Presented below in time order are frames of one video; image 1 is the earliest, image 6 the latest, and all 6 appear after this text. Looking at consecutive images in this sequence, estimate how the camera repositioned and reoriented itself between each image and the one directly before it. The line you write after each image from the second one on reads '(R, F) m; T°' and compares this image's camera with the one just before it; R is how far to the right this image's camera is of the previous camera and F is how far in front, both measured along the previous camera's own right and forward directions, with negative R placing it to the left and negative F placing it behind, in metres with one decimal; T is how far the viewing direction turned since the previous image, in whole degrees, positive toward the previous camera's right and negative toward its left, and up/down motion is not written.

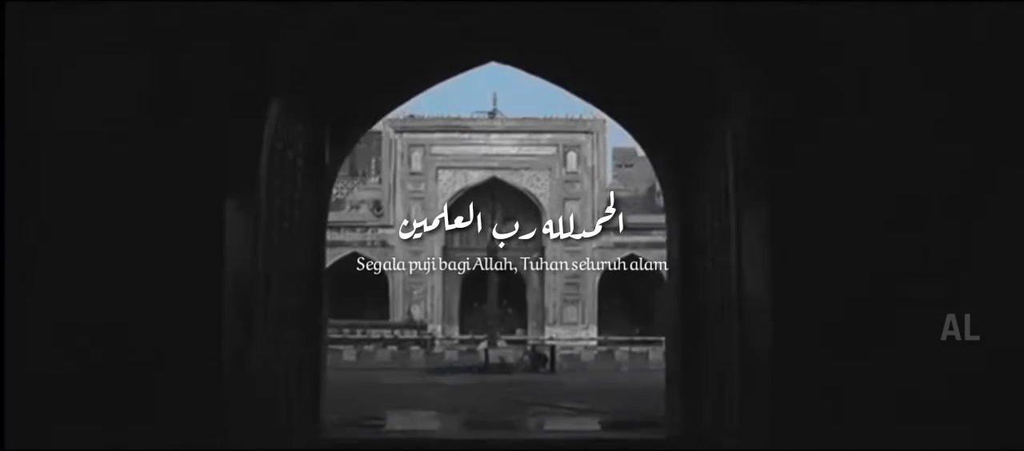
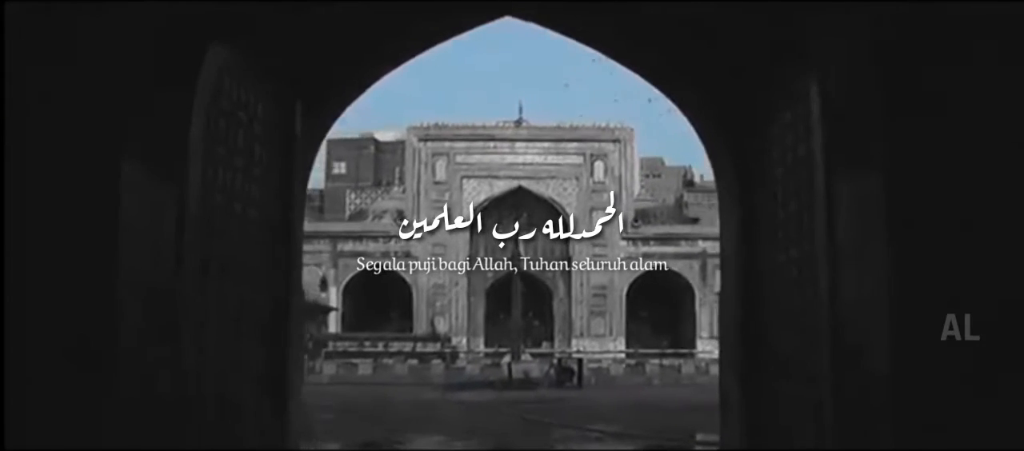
(0.0, +1.0) m; -1°
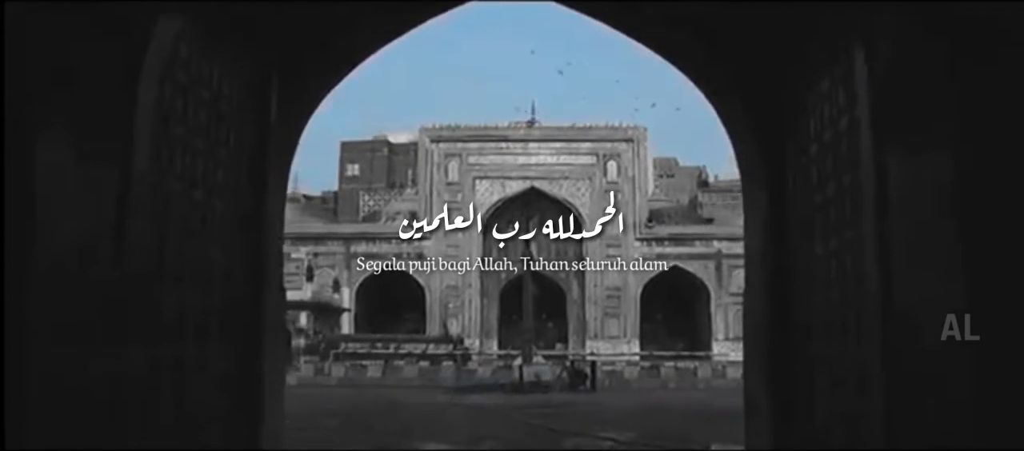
(0.0, +0.4) m; -1°
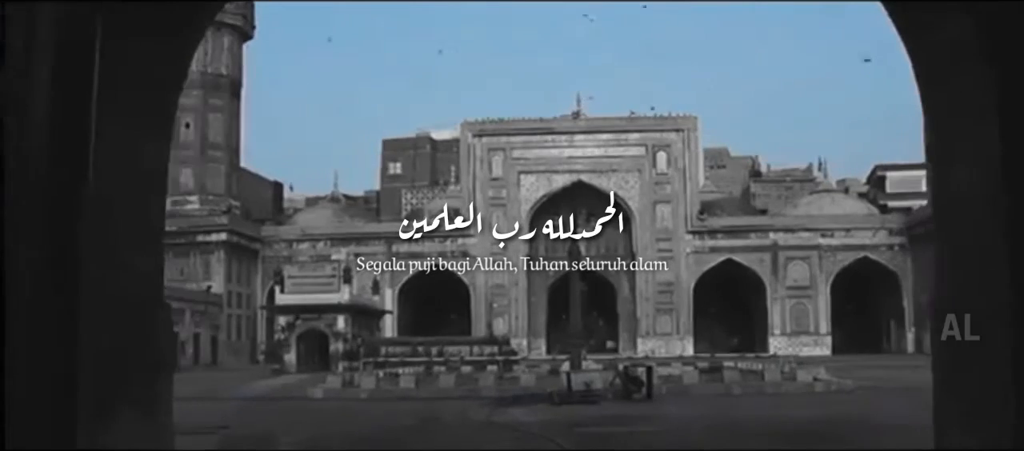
(+0.1, +1.7) m; -2°
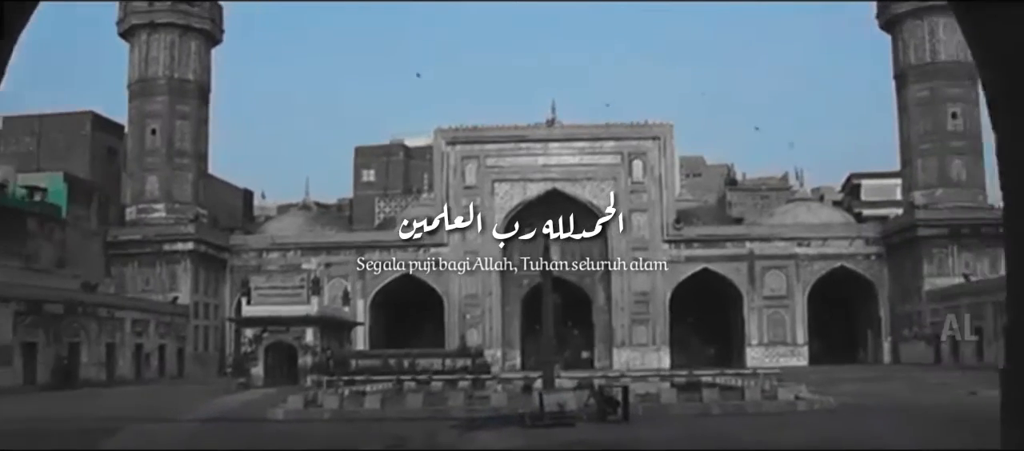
(+0.1, +0.7) m; +1°
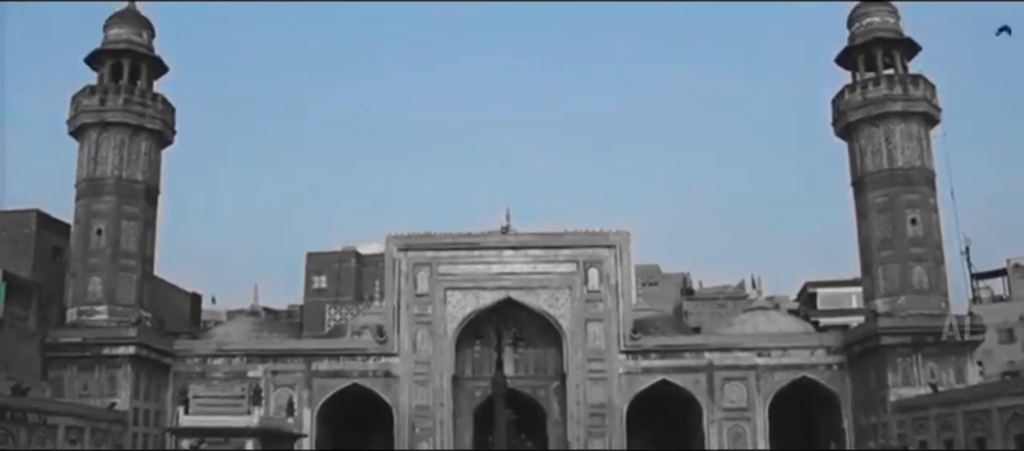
(+0.1, +1.1) m; +2°
